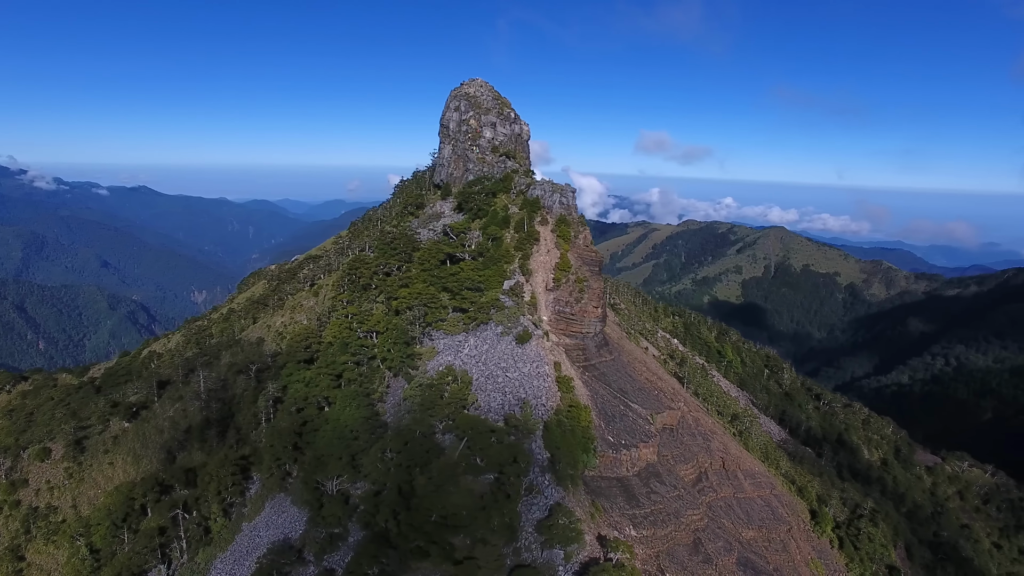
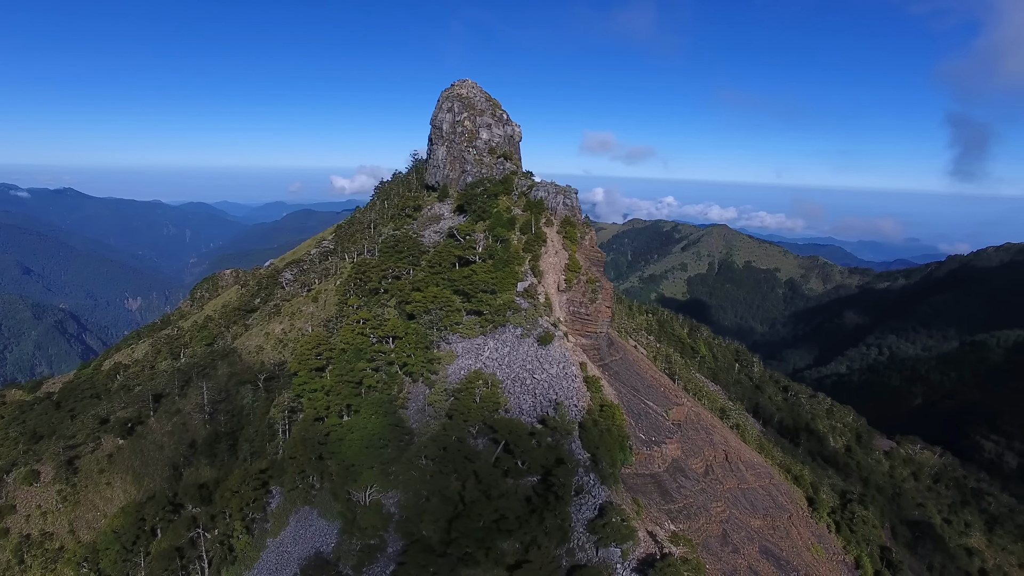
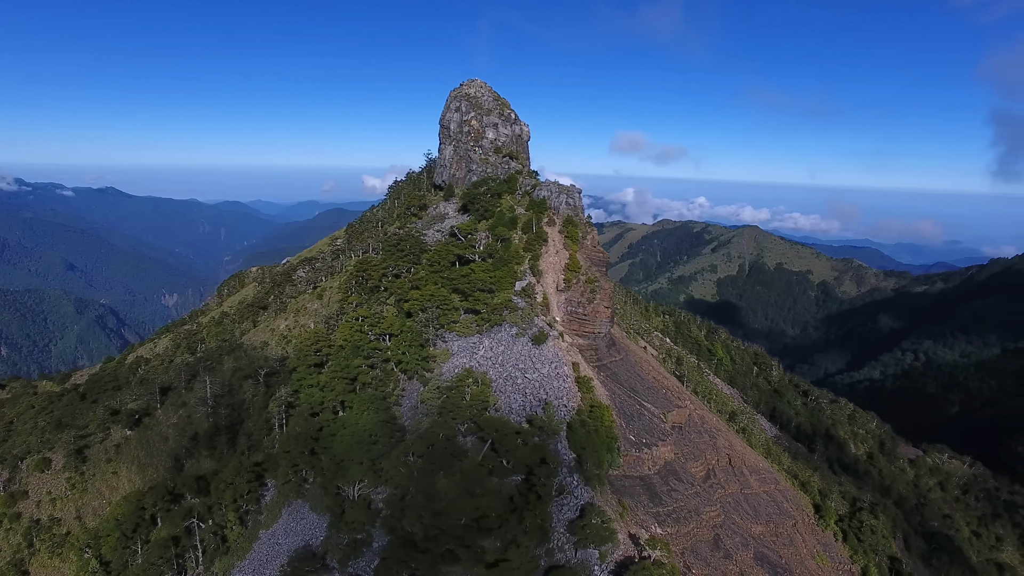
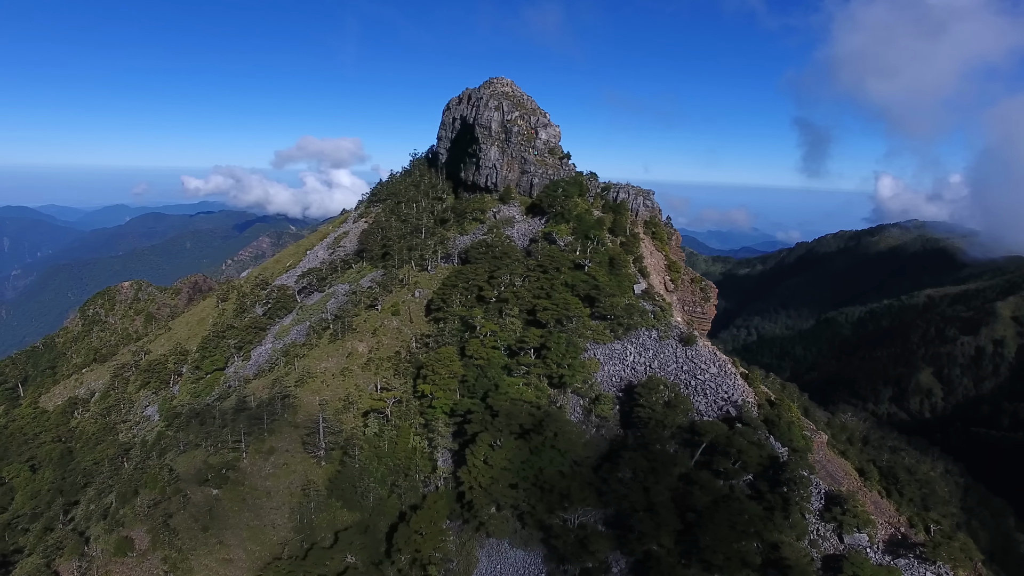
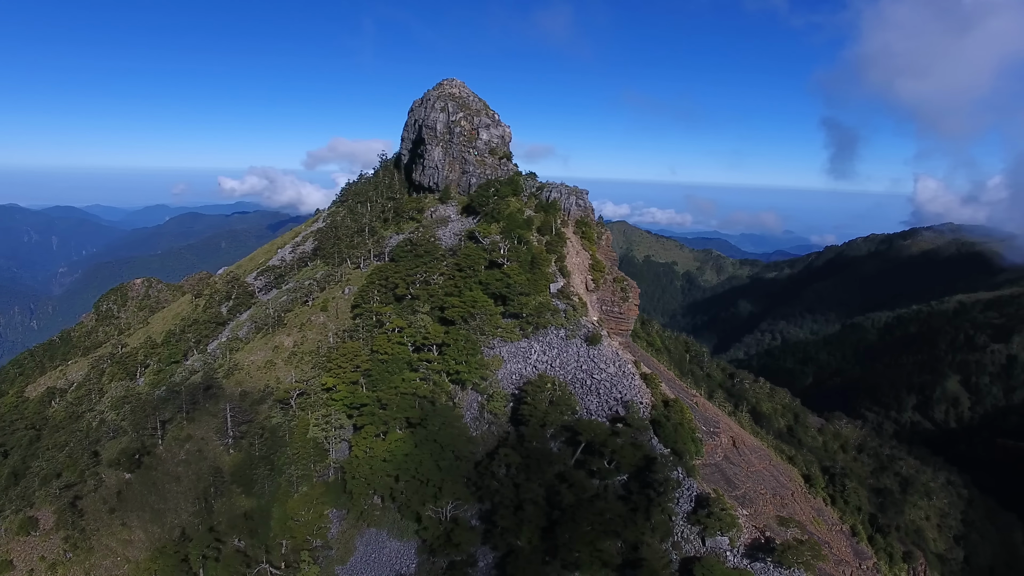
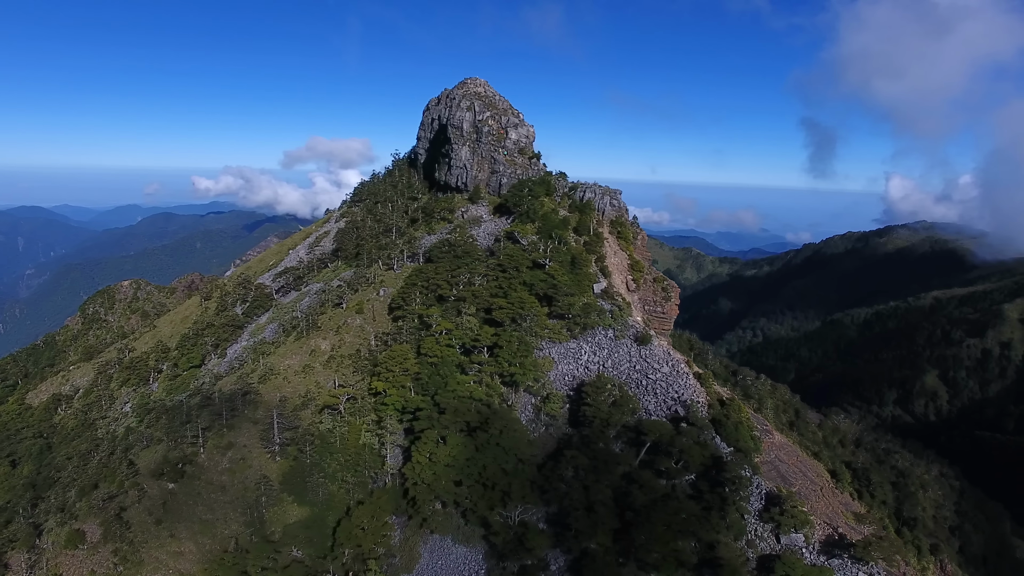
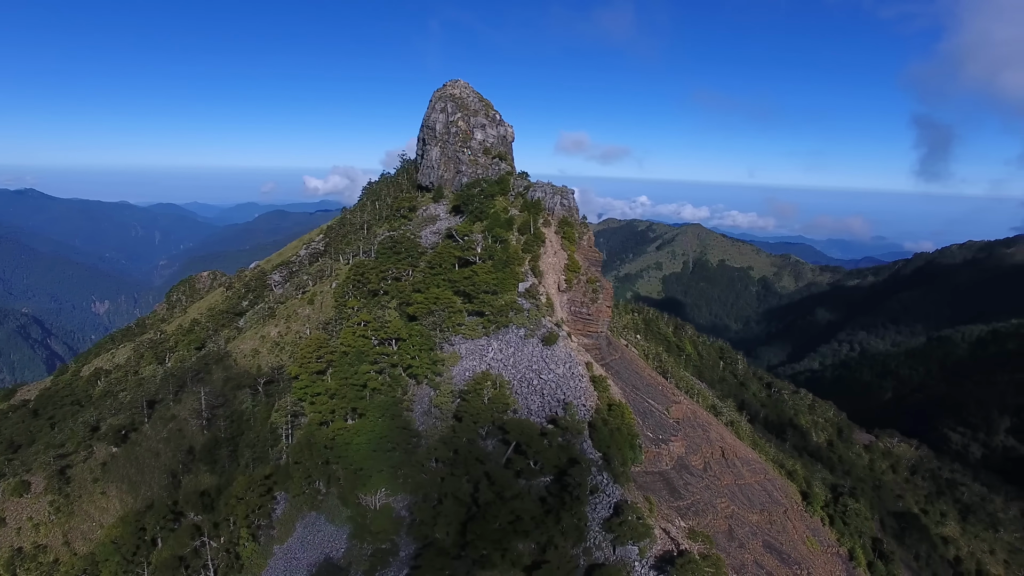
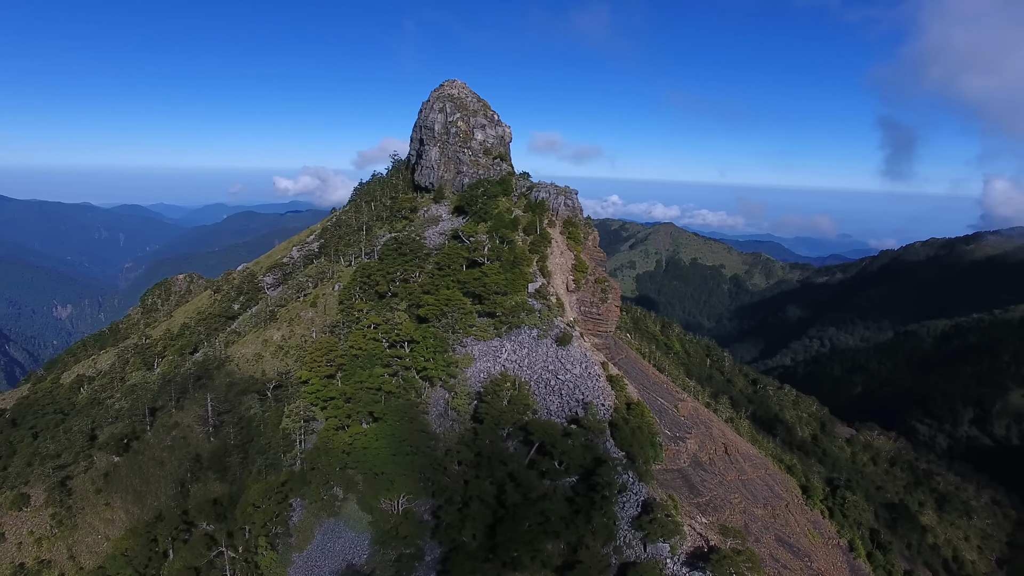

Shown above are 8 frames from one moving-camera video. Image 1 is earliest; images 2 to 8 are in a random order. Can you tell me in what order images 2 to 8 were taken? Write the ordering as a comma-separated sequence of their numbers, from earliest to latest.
3, 2, 7, 8, 5, 6, 4
